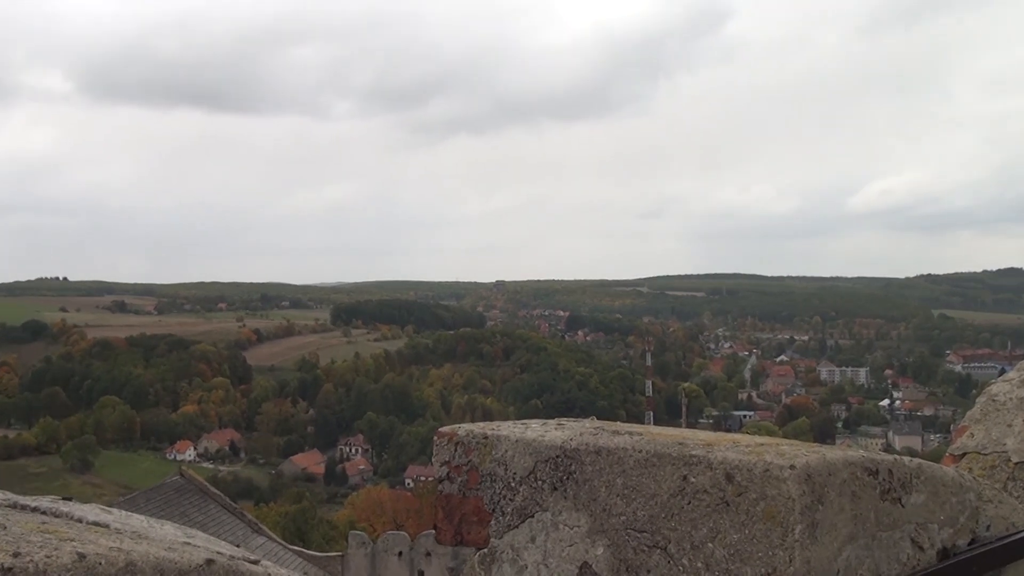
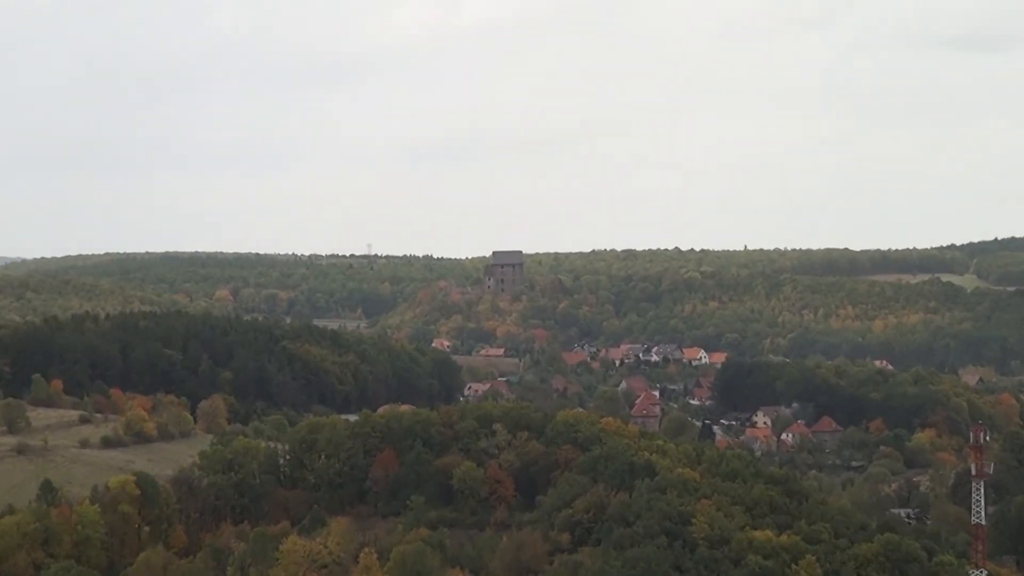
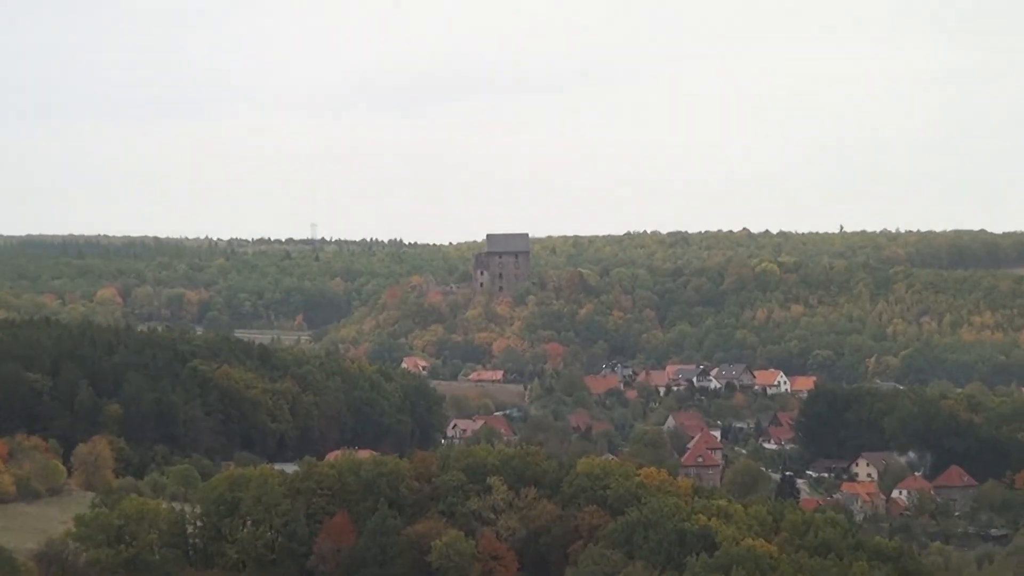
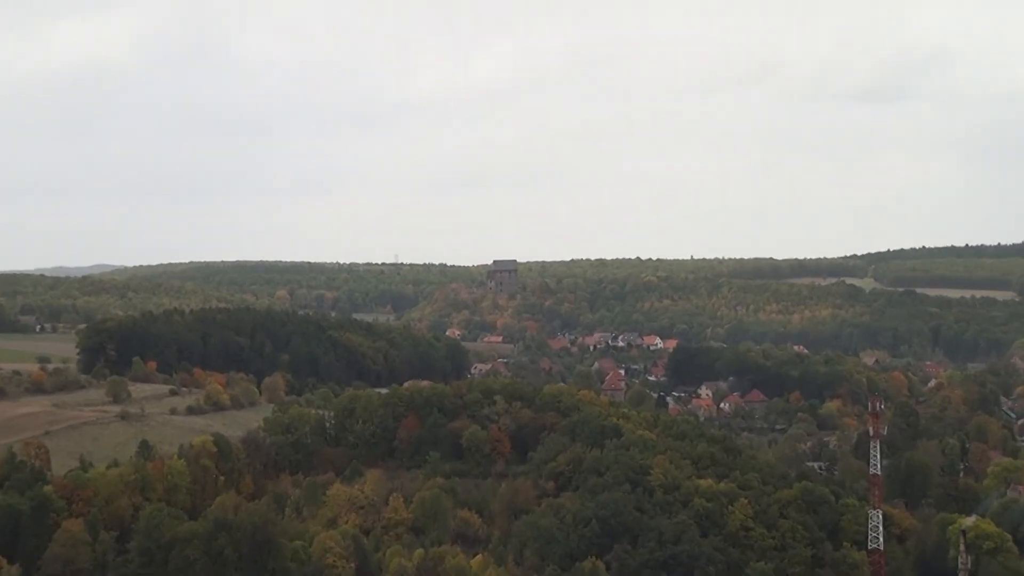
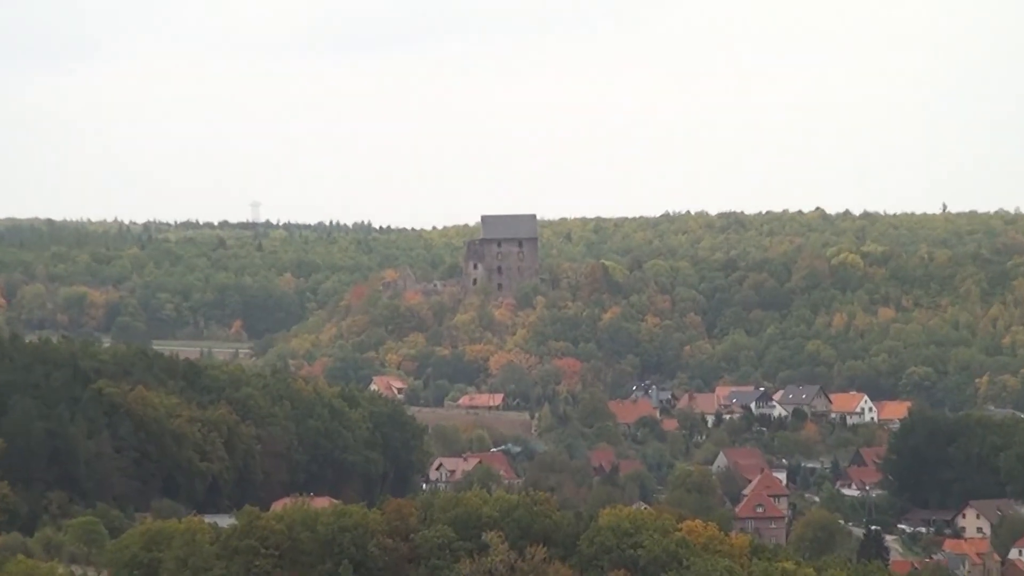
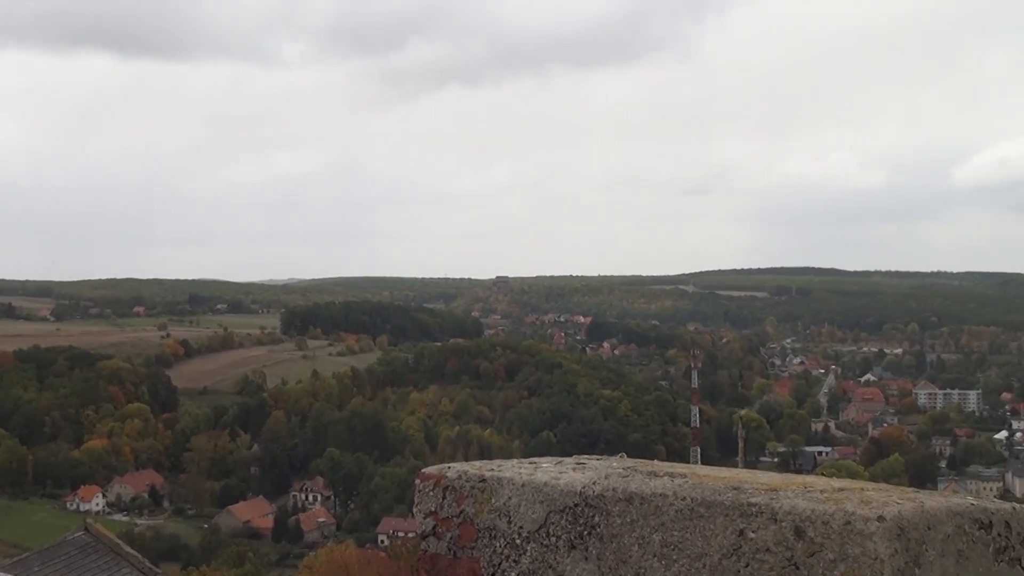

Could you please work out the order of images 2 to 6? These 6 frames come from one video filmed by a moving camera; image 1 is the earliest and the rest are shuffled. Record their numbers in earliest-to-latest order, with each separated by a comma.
6, 4, 2, 3, 5
